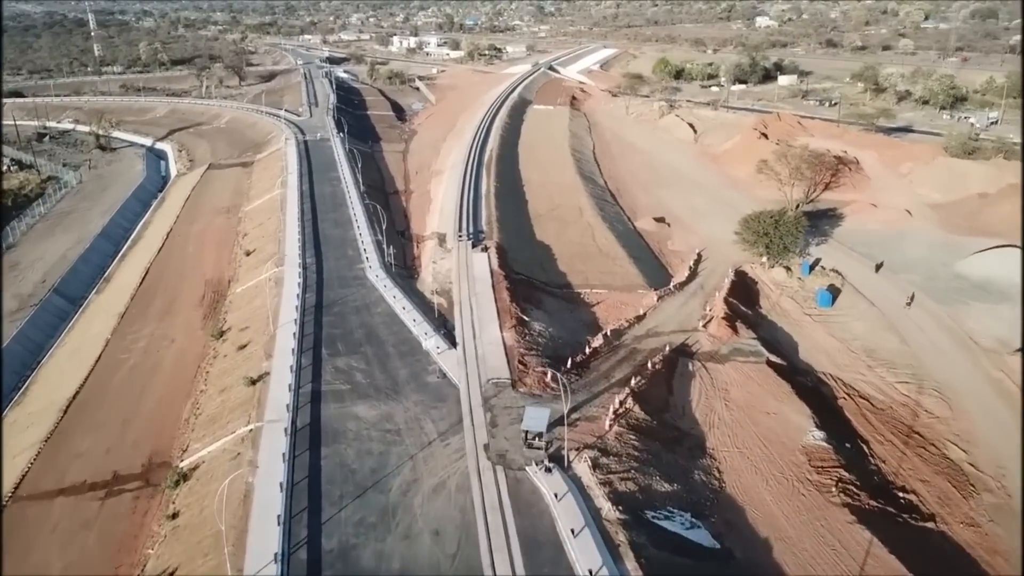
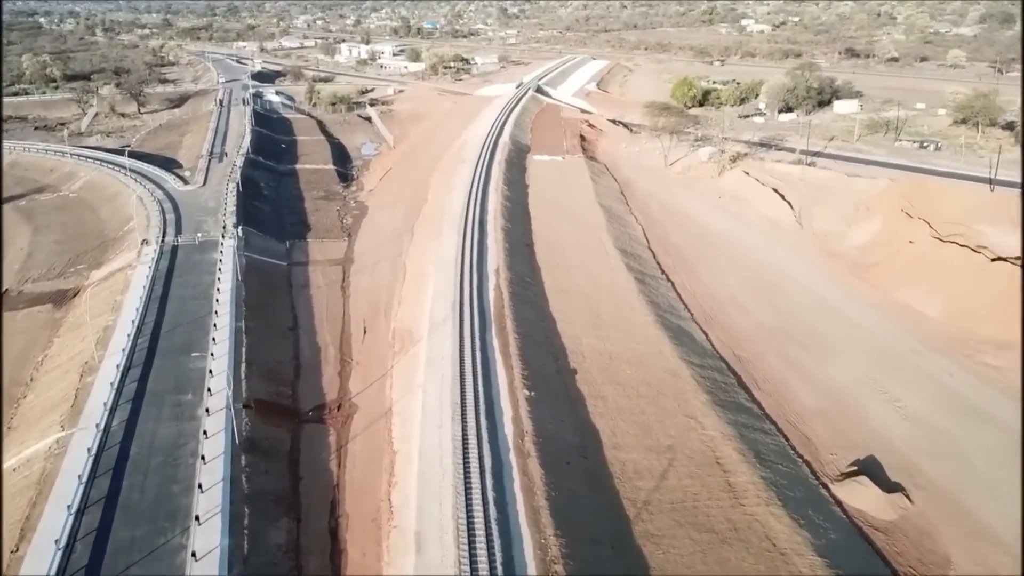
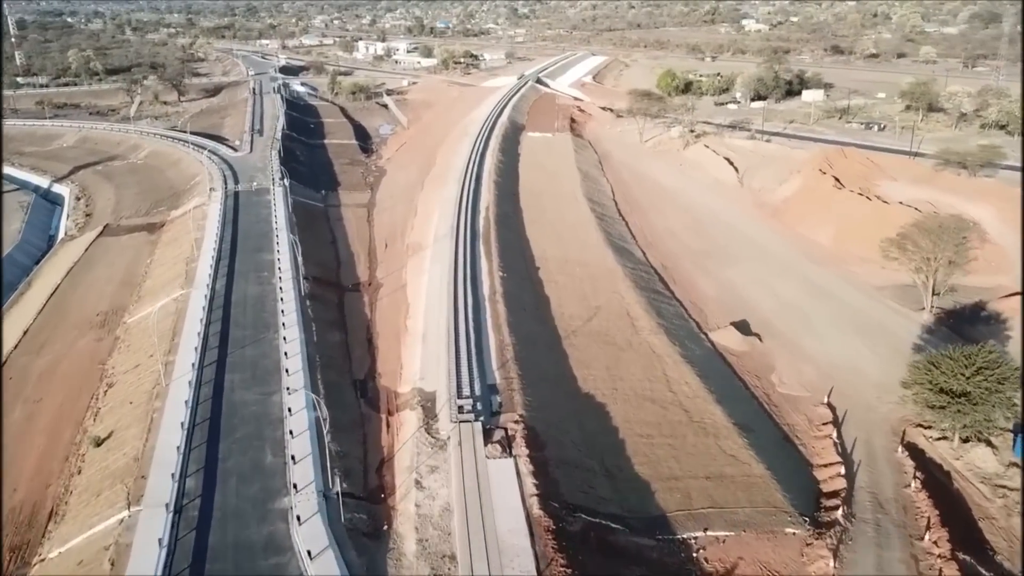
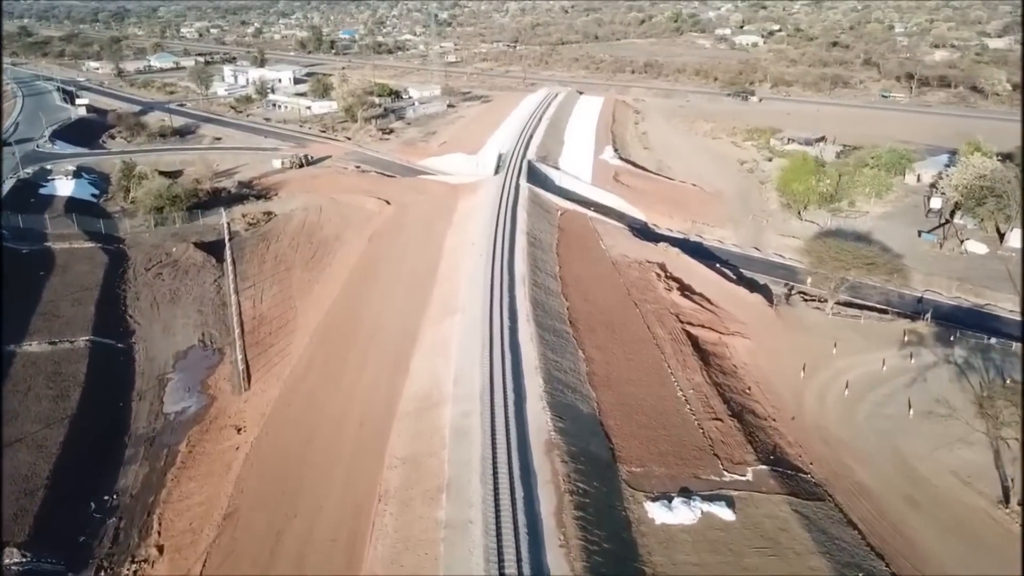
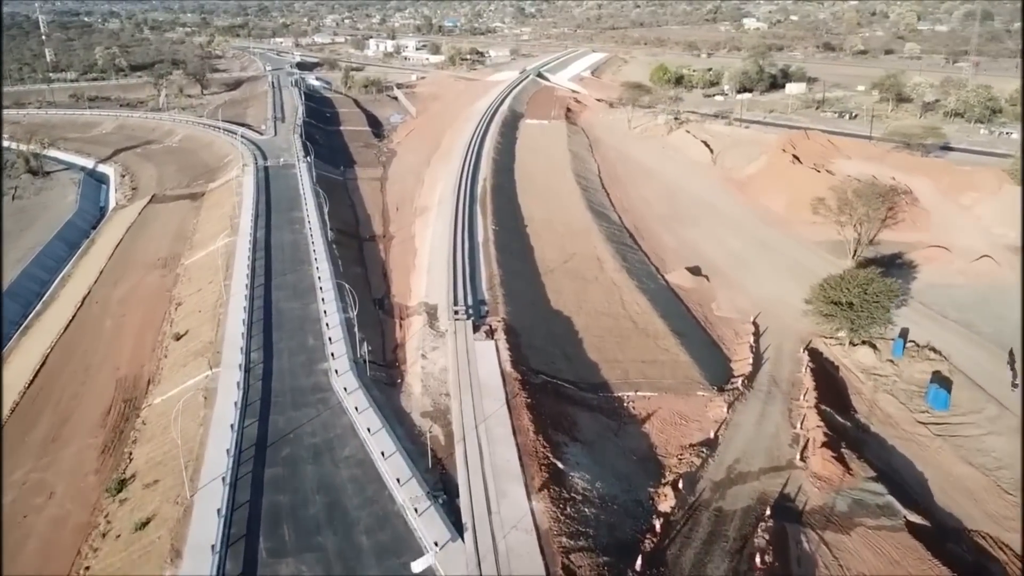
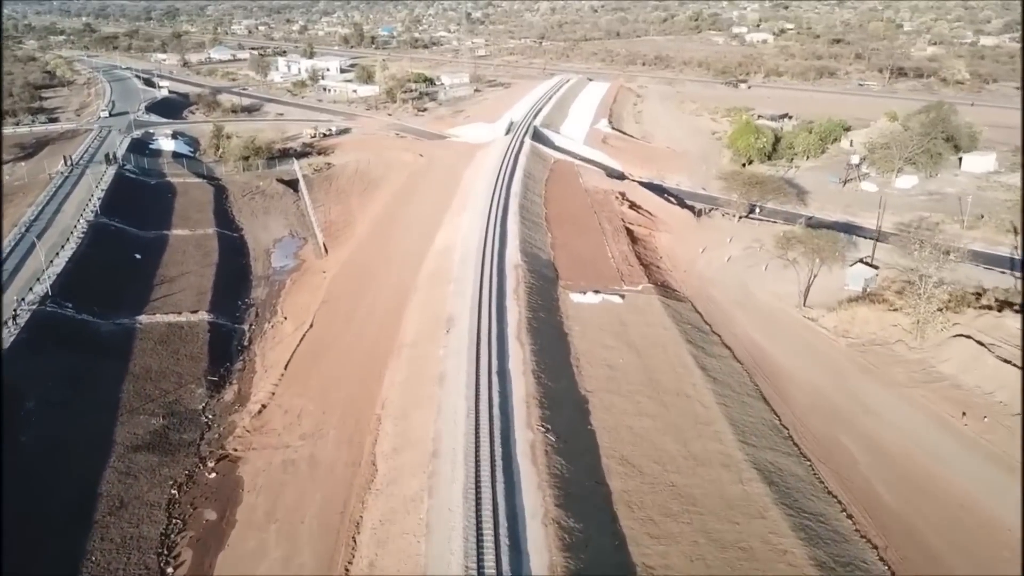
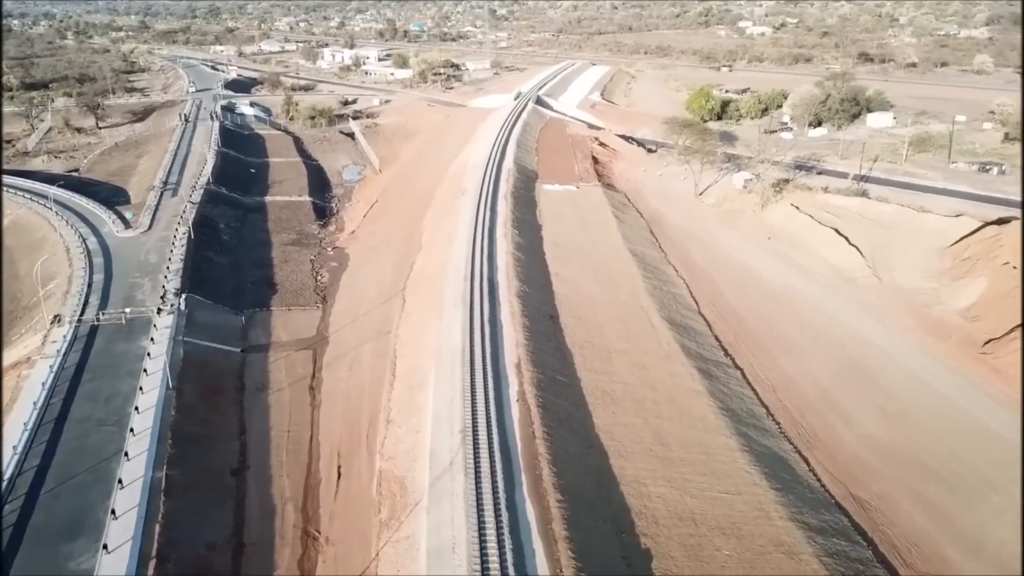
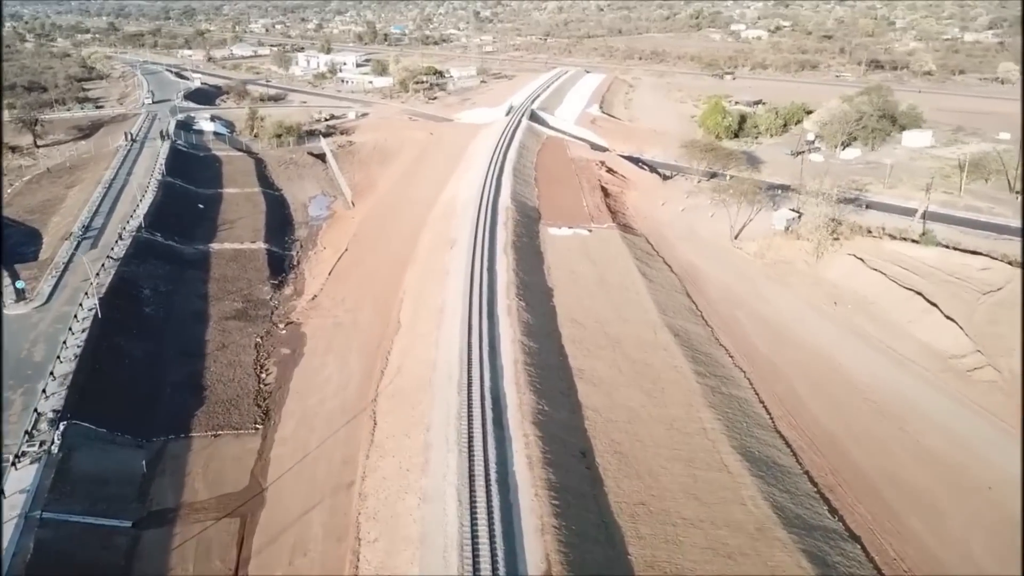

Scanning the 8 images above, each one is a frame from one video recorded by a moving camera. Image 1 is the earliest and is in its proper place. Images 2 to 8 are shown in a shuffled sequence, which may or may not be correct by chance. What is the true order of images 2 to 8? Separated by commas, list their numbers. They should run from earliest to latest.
5, 3, 2, 7, 8, 6, 4
